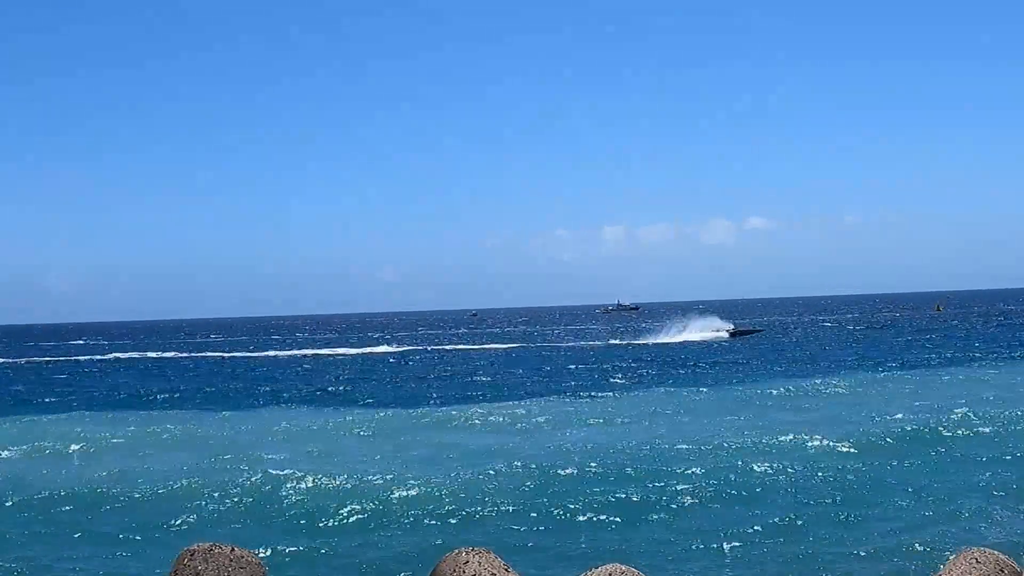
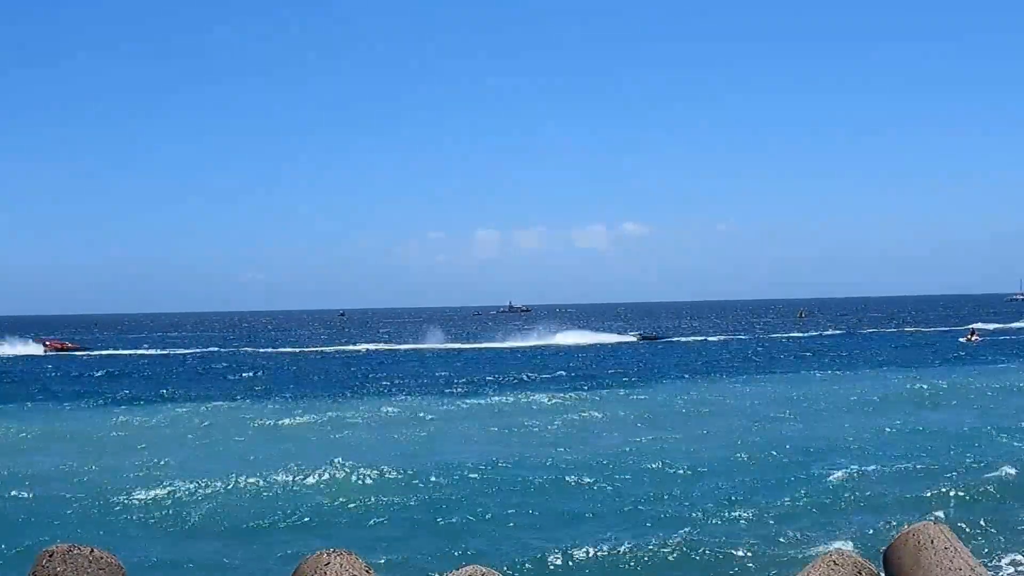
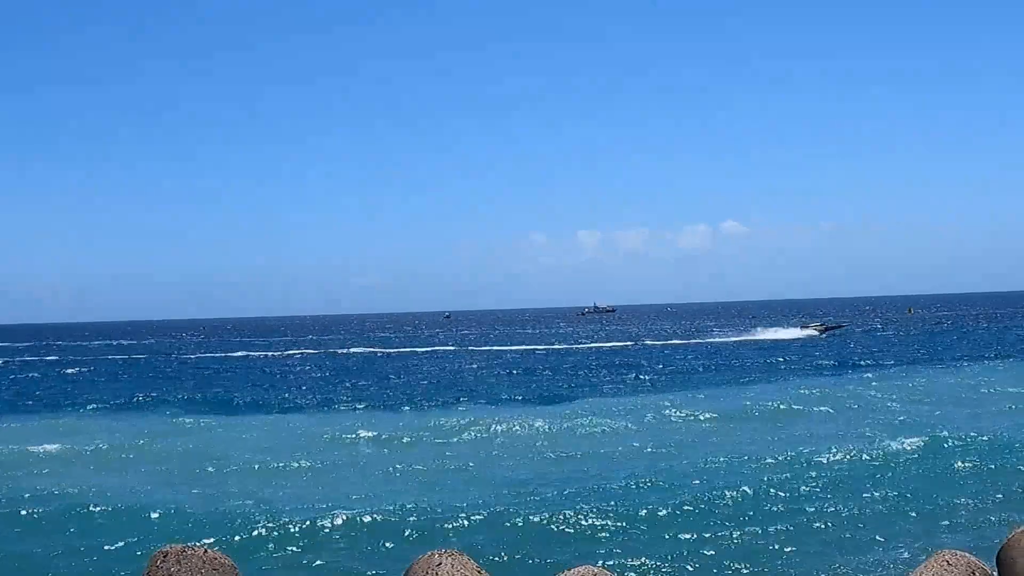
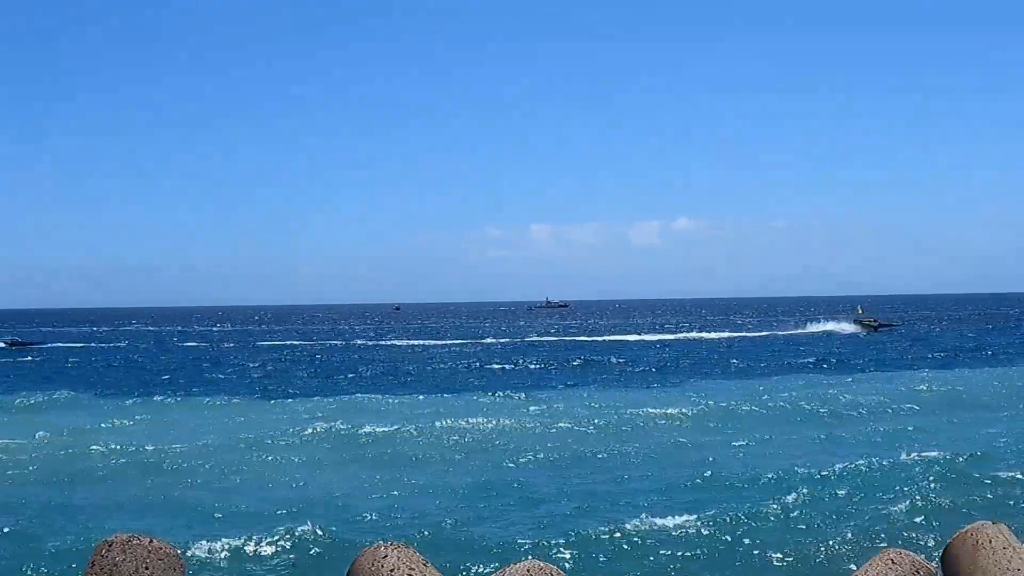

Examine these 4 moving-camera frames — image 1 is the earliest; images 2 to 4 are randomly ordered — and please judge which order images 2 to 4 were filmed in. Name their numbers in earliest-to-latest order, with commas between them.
3, 4, 2
